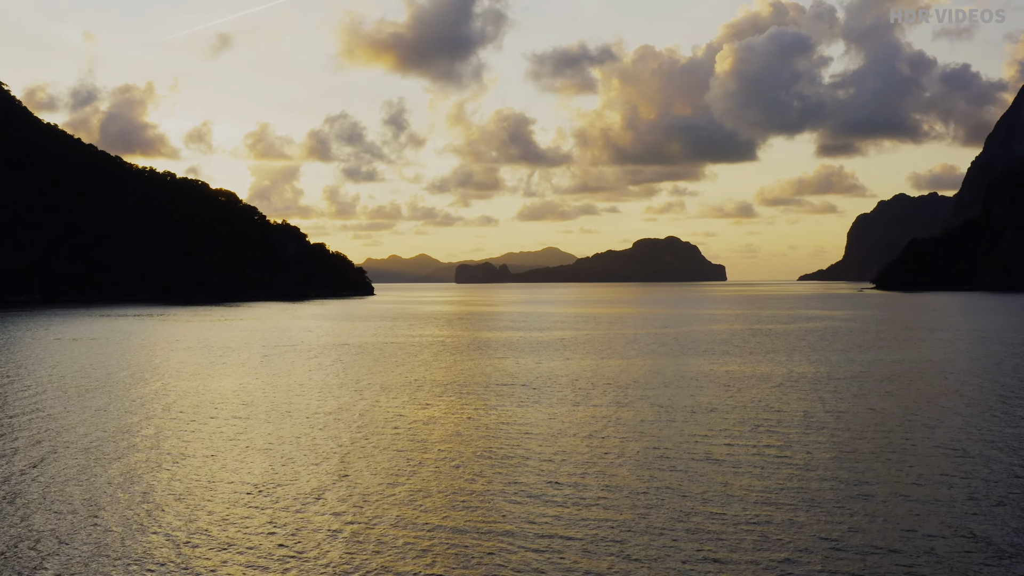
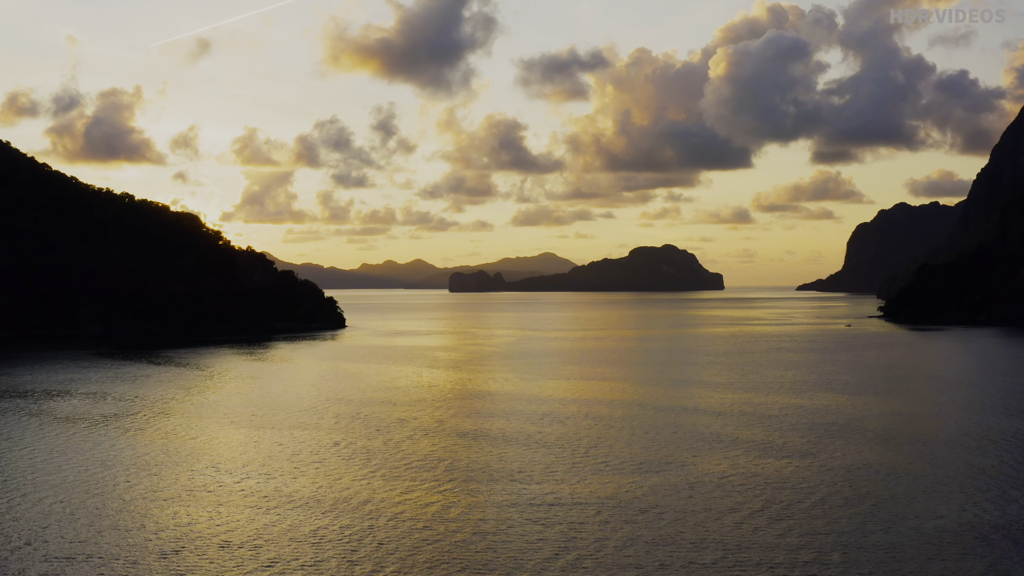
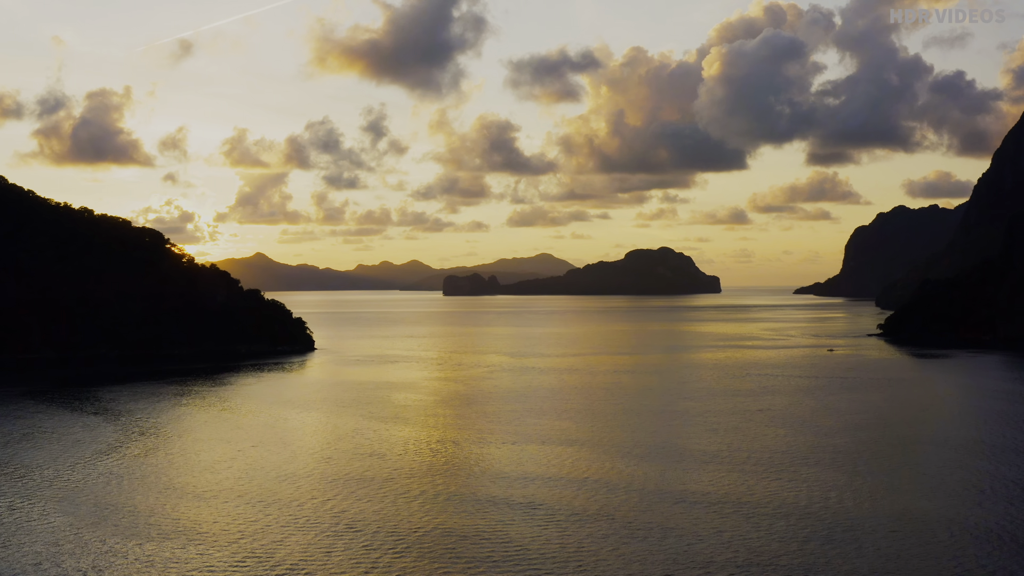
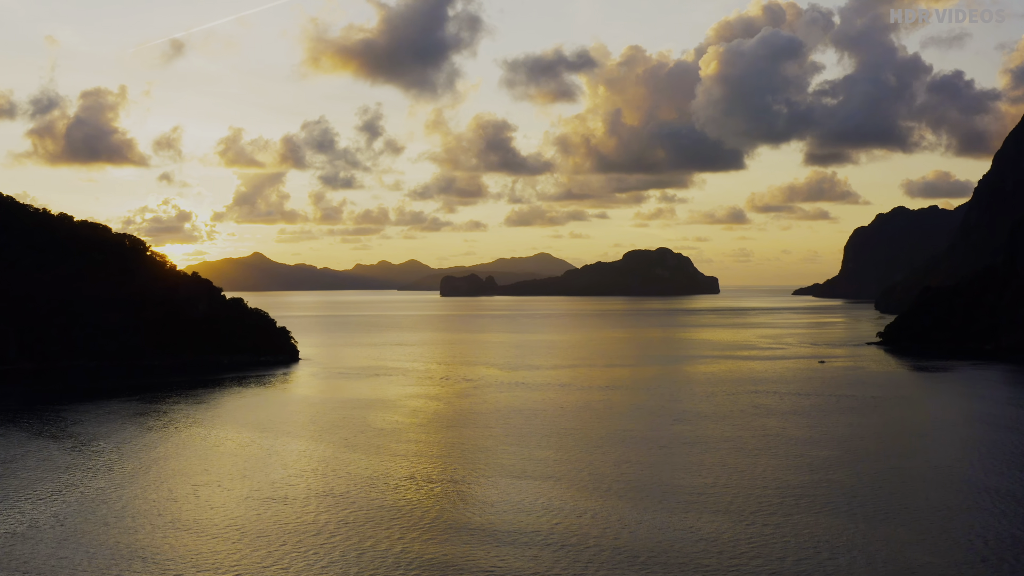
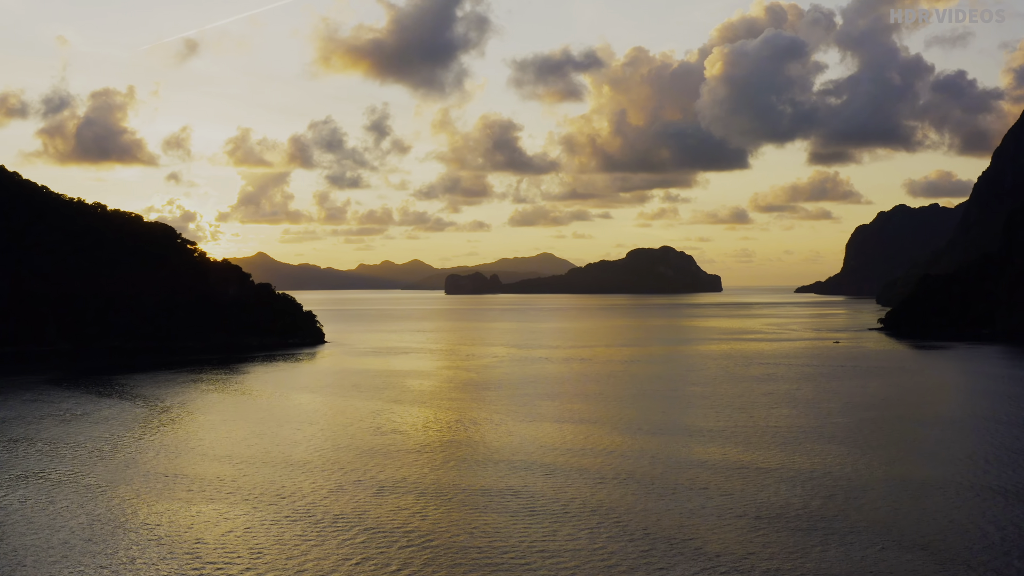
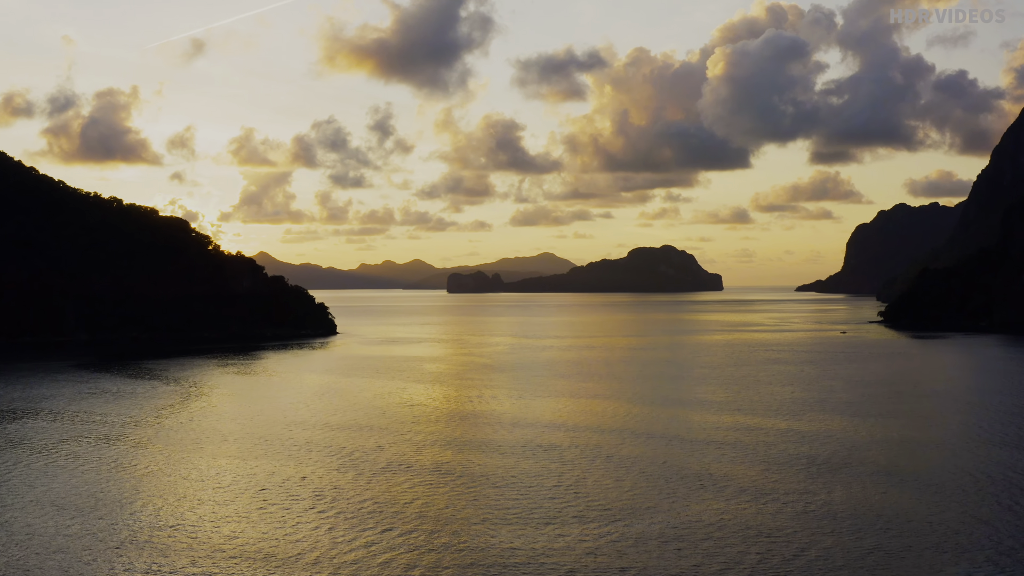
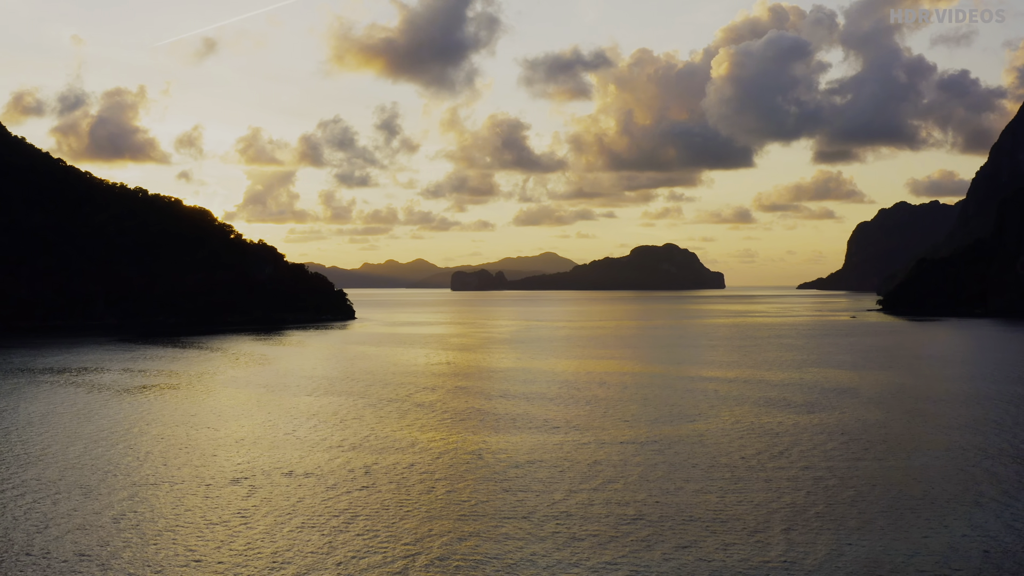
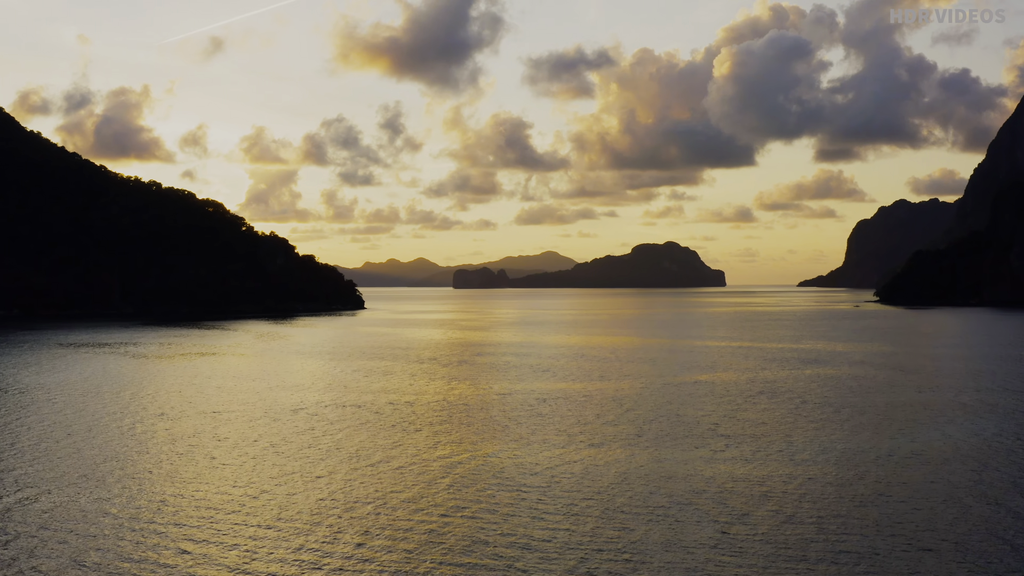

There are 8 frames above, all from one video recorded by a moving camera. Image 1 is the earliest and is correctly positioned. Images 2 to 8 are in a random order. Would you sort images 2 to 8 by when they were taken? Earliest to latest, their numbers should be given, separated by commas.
8, 7, 2, 6, 5, 3, 4
